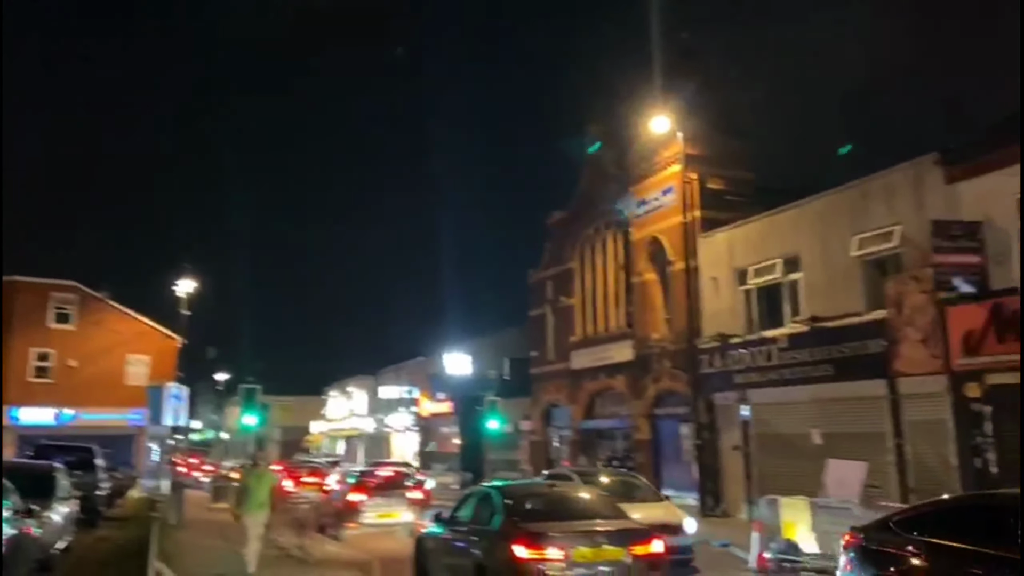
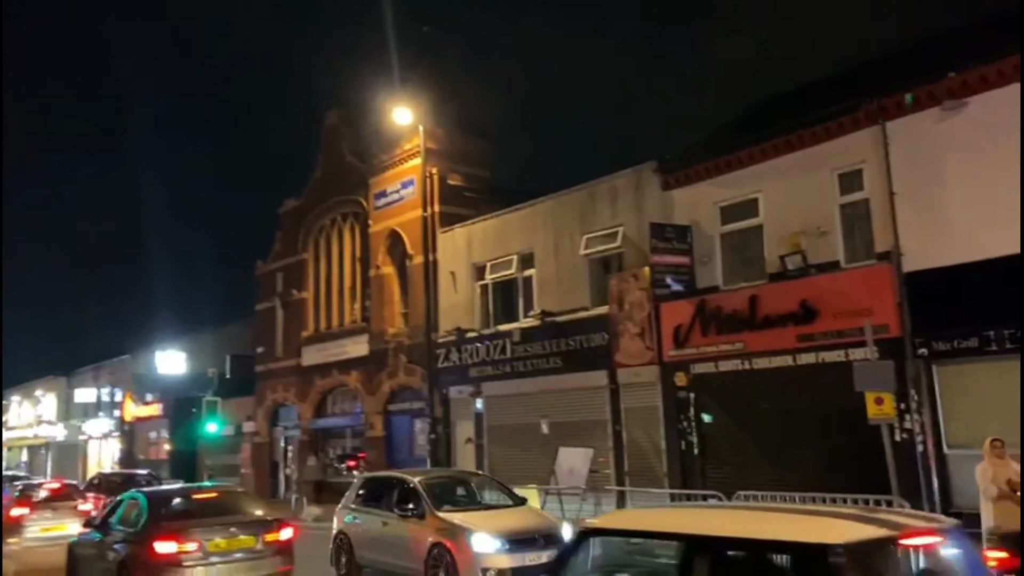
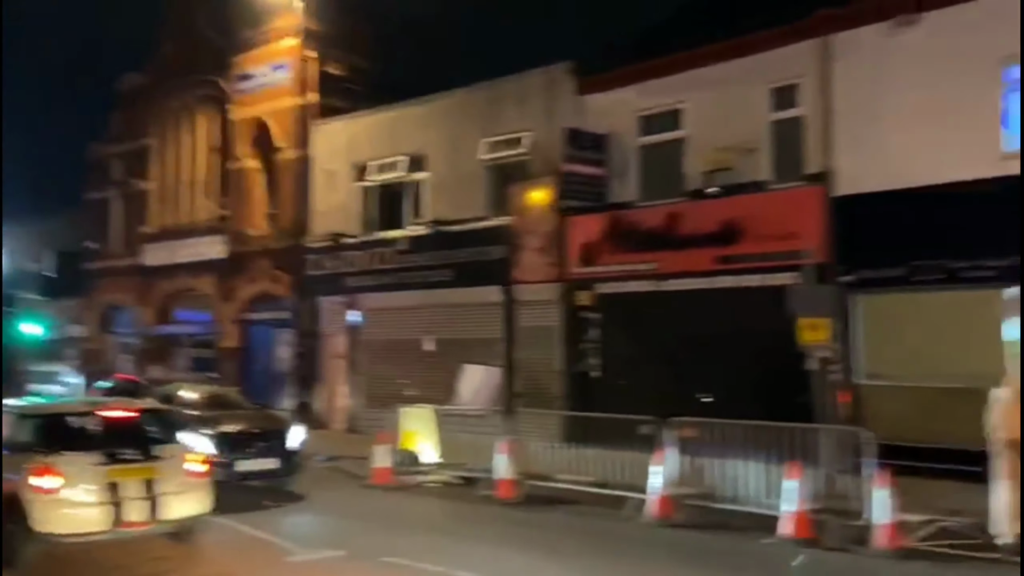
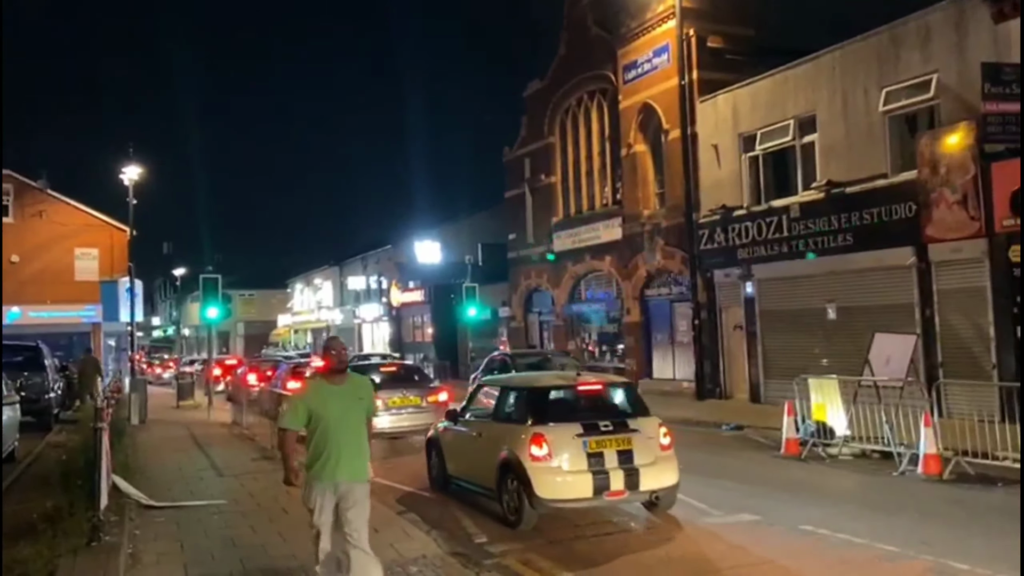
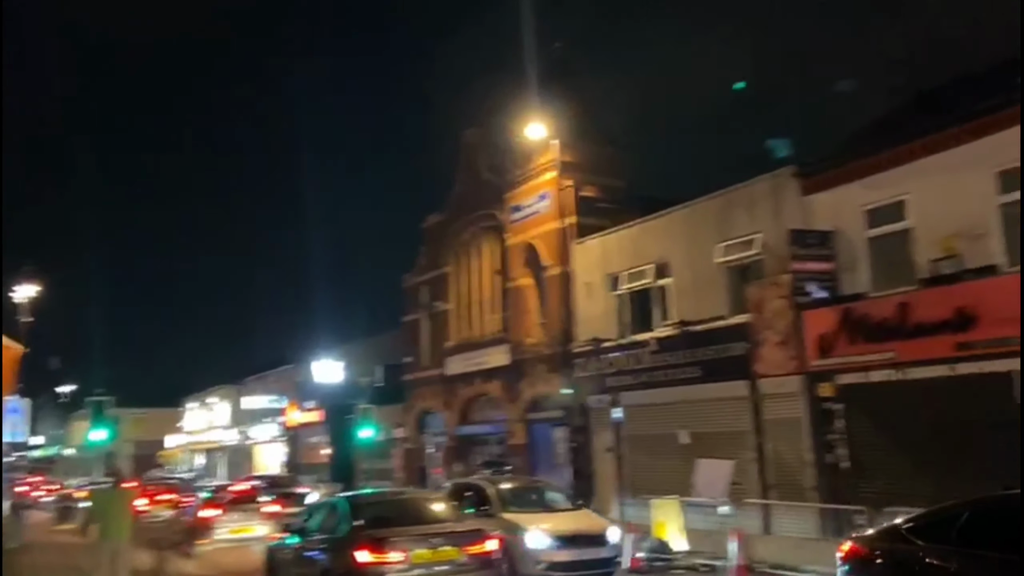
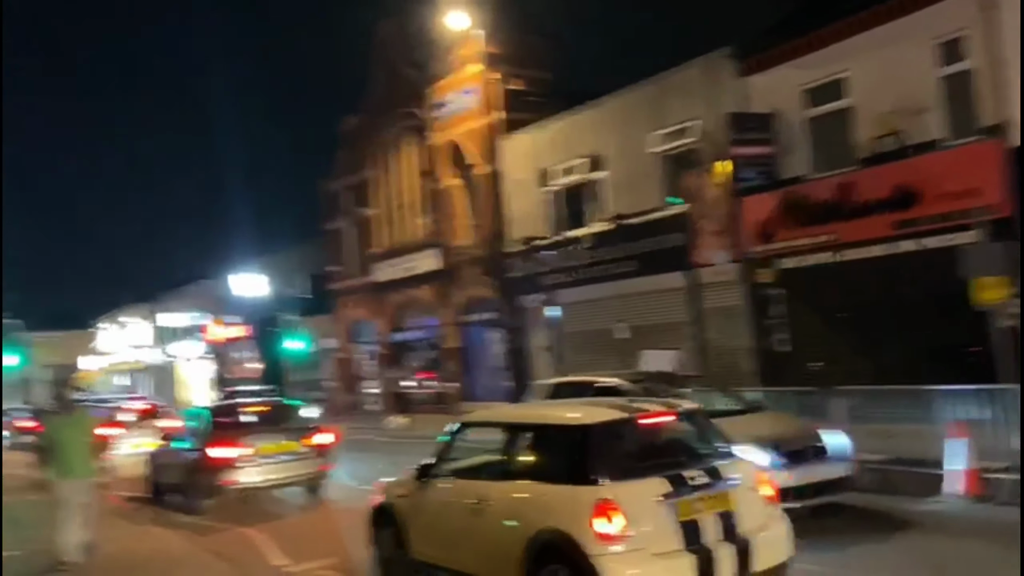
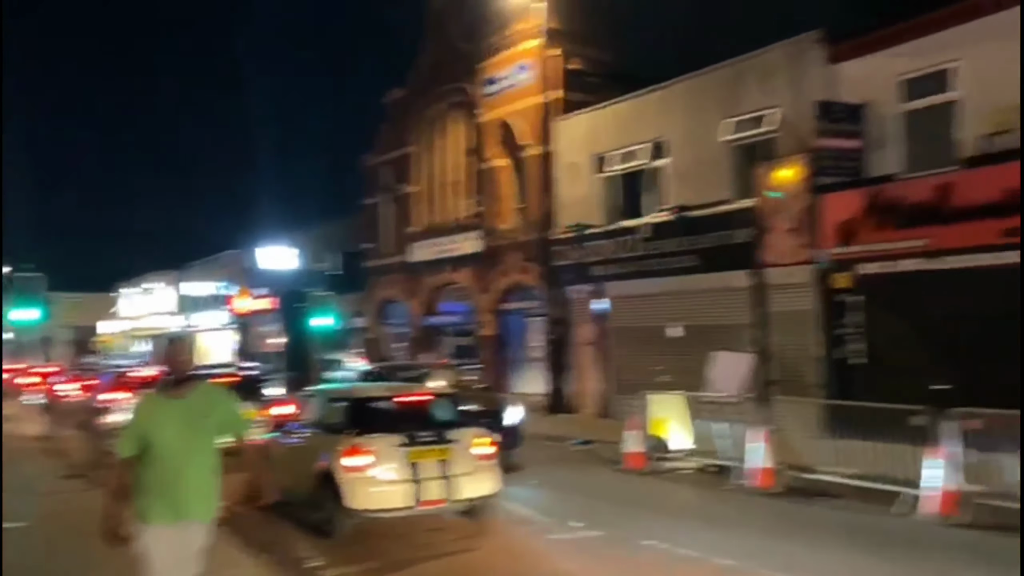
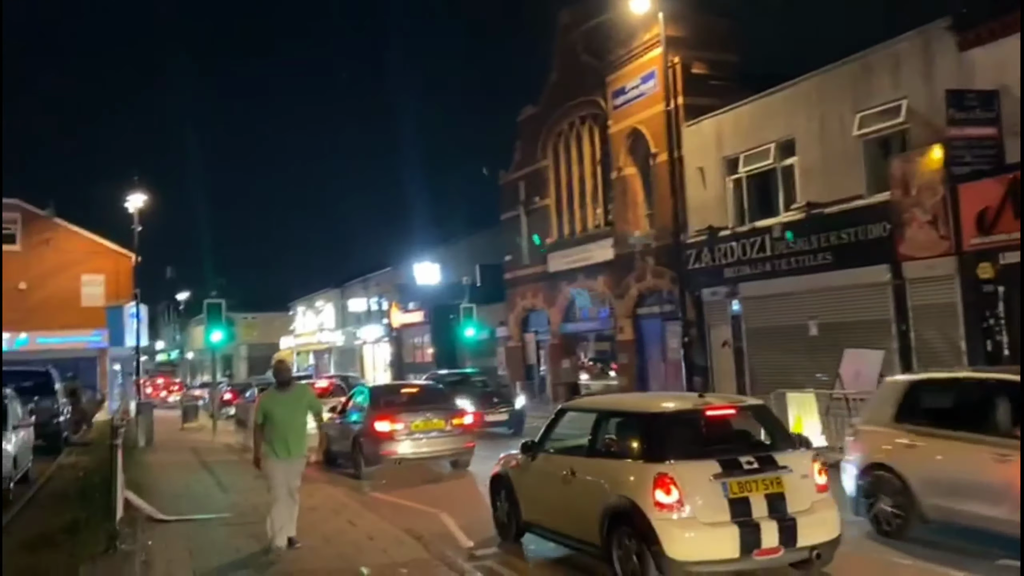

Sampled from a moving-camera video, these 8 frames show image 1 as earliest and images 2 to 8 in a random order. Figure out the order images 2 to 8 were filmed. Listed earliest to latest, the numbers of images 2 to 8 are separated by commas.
5, 2, 6, 8, 4, 7, 3
